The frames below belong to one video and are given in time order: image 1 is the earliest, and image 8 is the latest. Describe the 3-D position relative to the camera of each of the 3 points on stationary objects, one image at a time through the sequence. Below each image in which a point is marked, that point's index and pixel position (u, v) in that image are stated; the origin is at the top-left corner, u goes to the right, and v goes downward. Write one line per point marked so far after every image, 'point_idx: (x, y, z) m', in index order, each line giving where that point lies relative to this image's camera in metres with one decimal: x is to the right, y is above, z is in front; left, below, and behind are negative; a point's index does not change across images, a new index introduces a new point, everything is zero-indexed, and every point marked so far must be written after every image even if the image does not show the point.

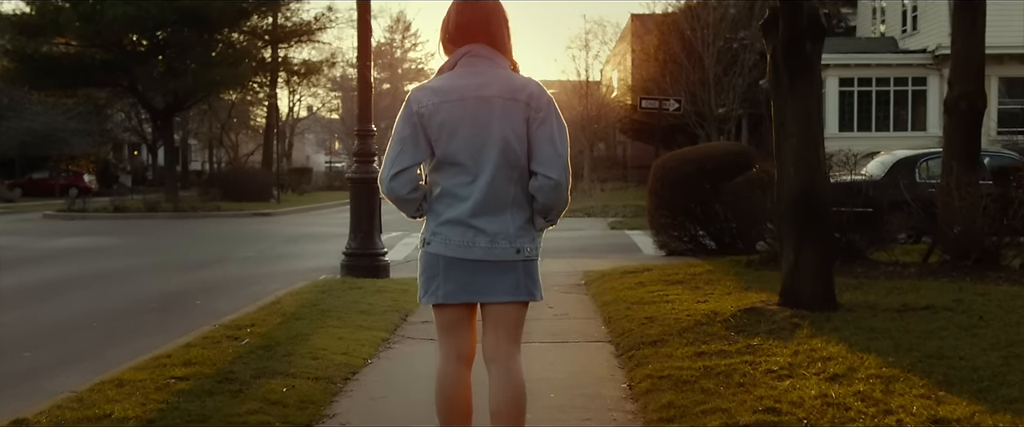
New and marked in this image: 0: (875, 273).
0: (+2.8, -0.5, +8.6) m
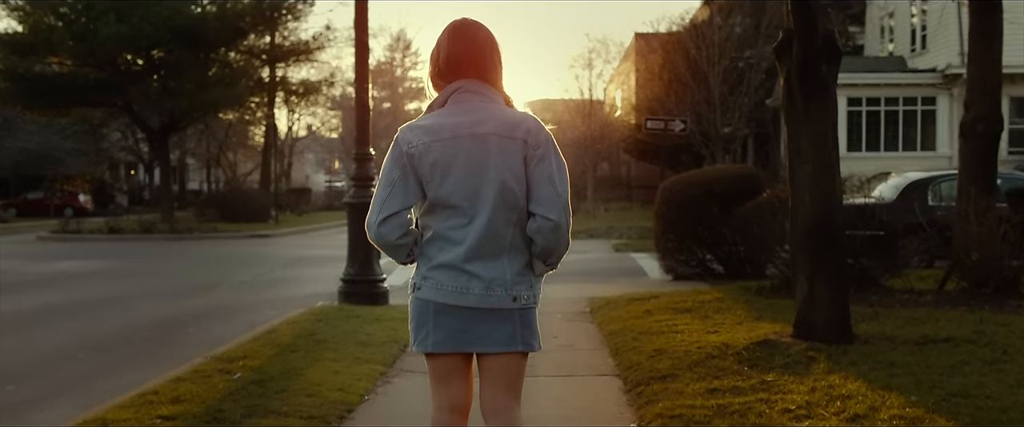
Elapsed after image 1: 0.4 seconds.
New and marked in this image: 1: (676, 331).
0: (+2.8, -0.7, +8.3) m
1: (+1.1, -0.8, +7.6) m
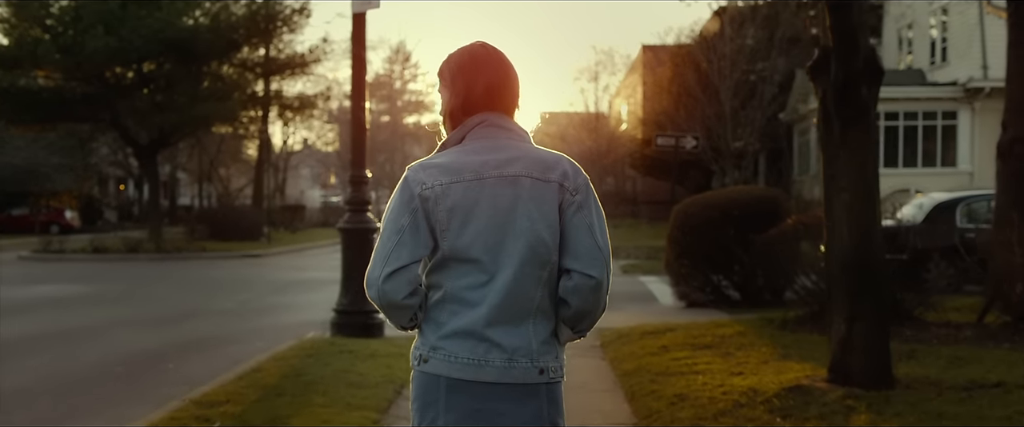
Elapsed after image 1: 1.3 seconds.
0: (+2.9, -0.9, +7.7) m
1: (+1.2, -1.0, +7.0) m
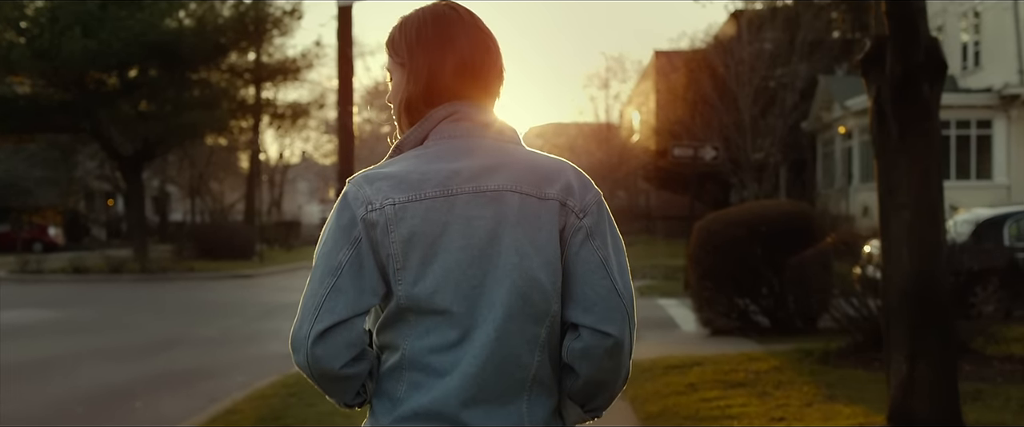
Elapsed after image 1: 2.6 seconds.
0: (+2.9, -1.0, +6.8) m
1: (+1.2, -1.1, +6.1) m
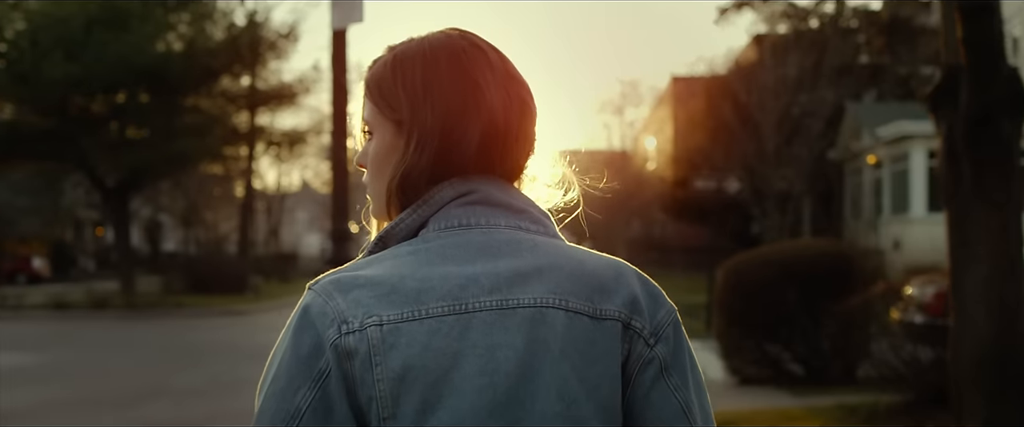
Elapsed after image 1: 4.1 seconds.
0: (+3.0, -1.3, +6.0) m
1: (+1.3, -1.4, +5.3) m
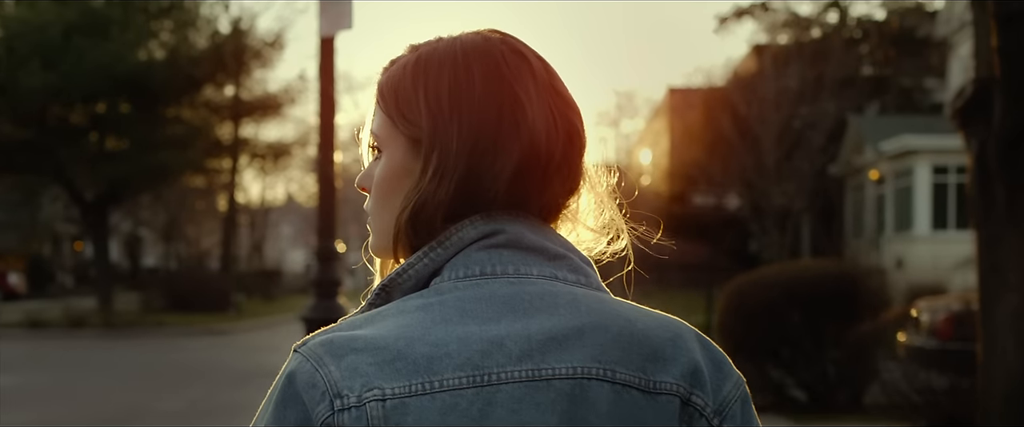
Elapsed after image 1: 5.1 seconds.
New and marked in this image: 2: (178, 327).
0: (+3.0, -1.4, +5.6) m
1: (+1.3, -1.5, +4.9) m
2: (-4.7, -1.6, +15.6) m
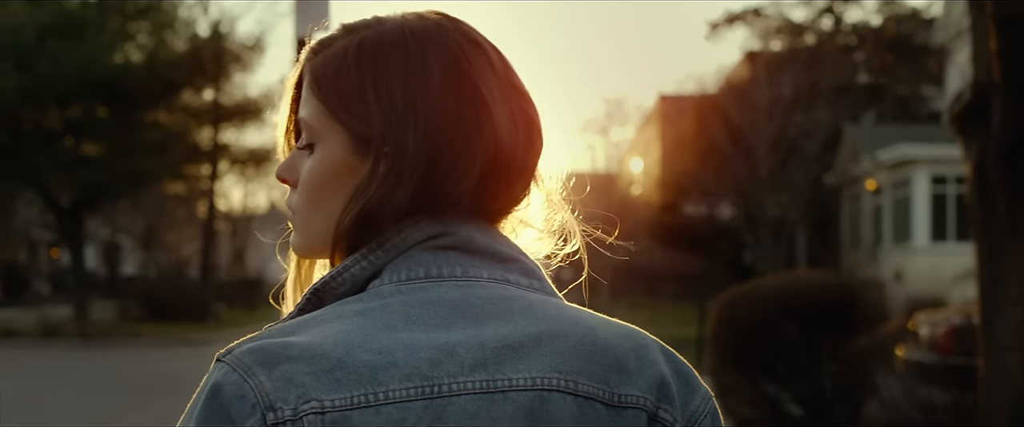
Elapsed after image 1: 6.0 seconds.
0: (+2.9, -1.4, +5.2) m
1: (+1.2, -1.5, +4.5) m
2: (-4.9, -1.7, +15.2) m
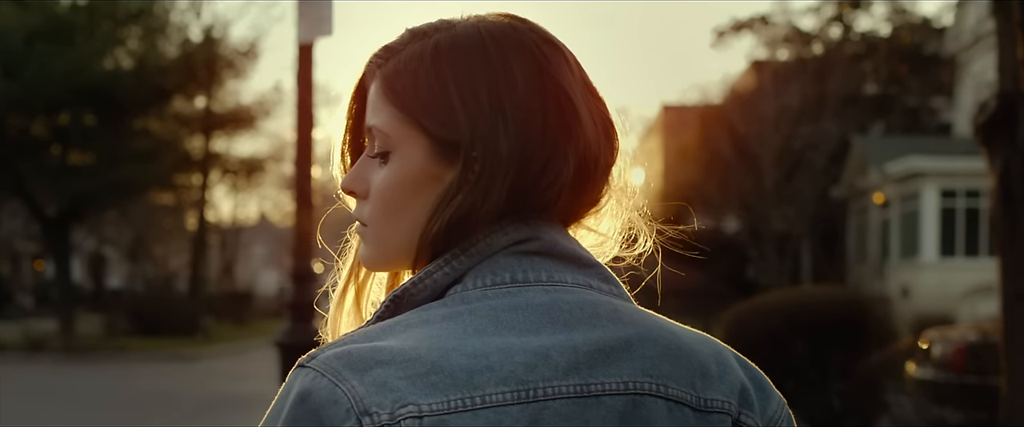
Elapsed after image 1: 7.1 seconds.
0: (+3.0, -1.5, +4.9) m
1: (+1.3, -1.5, +4.2) m
2: (-4.9, -1.8, +14.8) m
